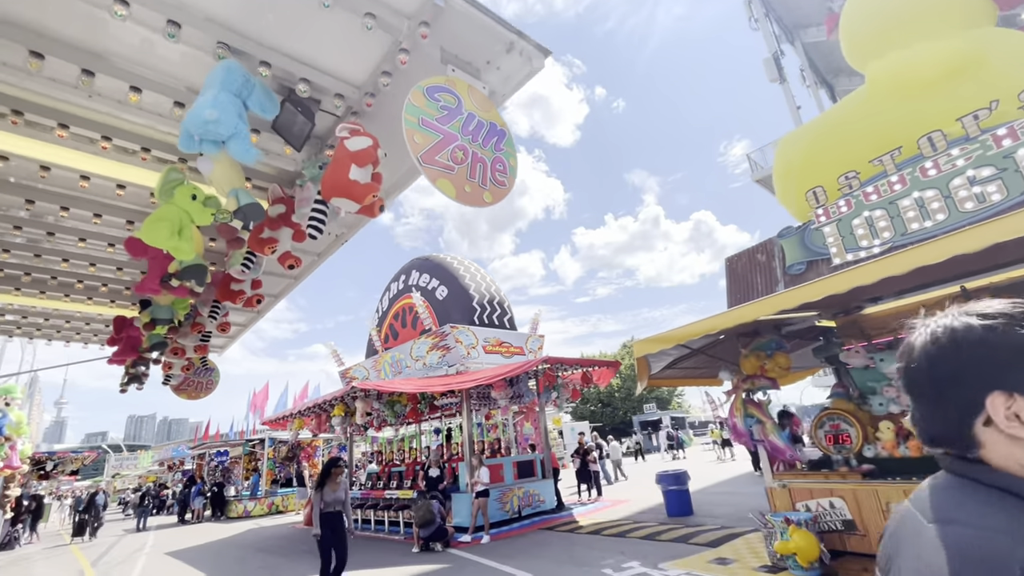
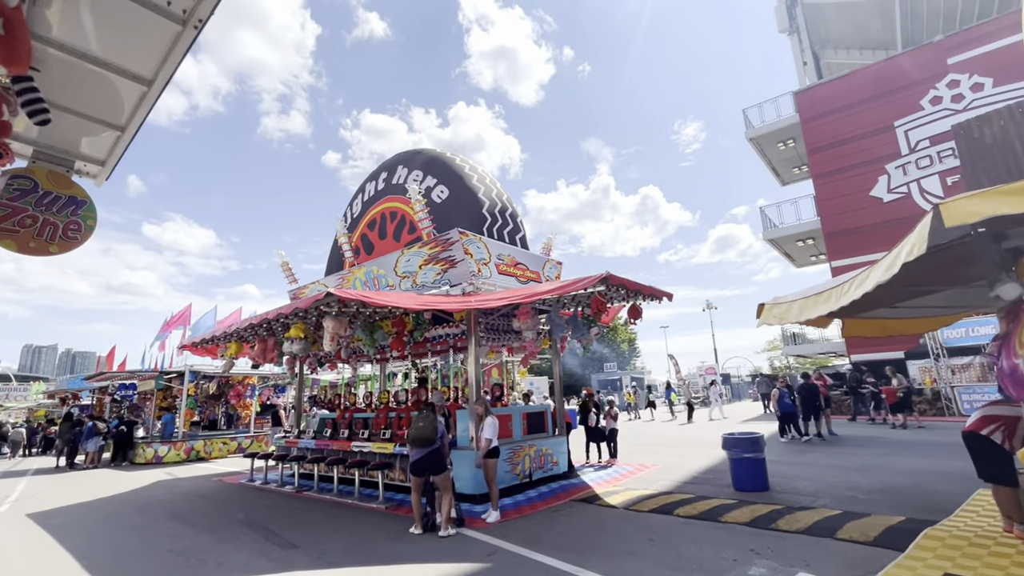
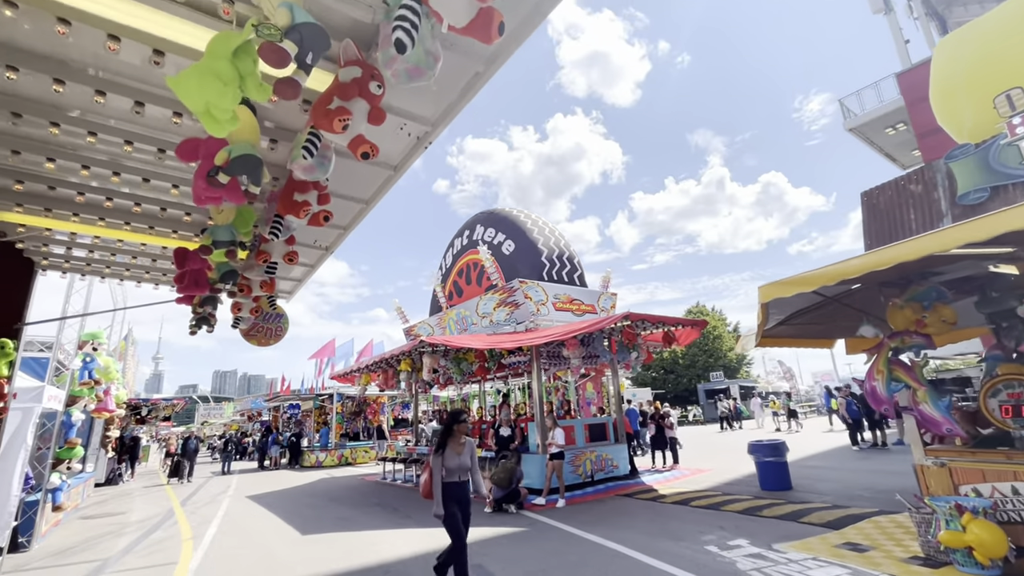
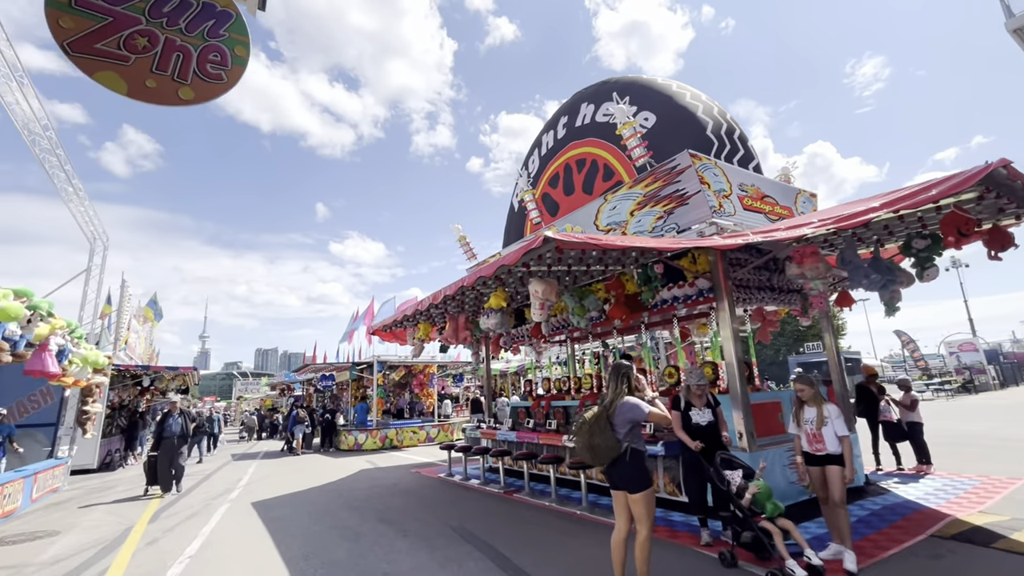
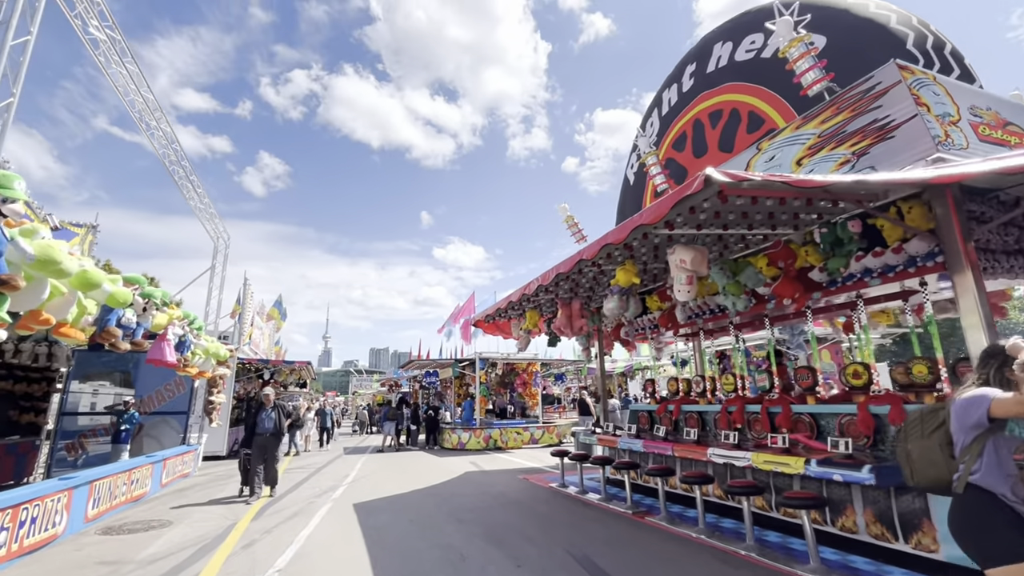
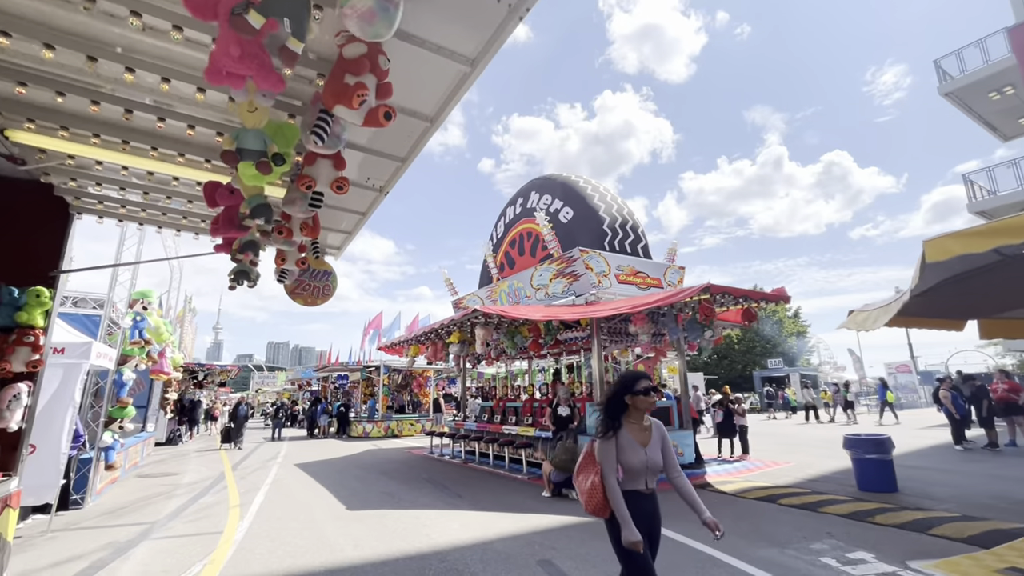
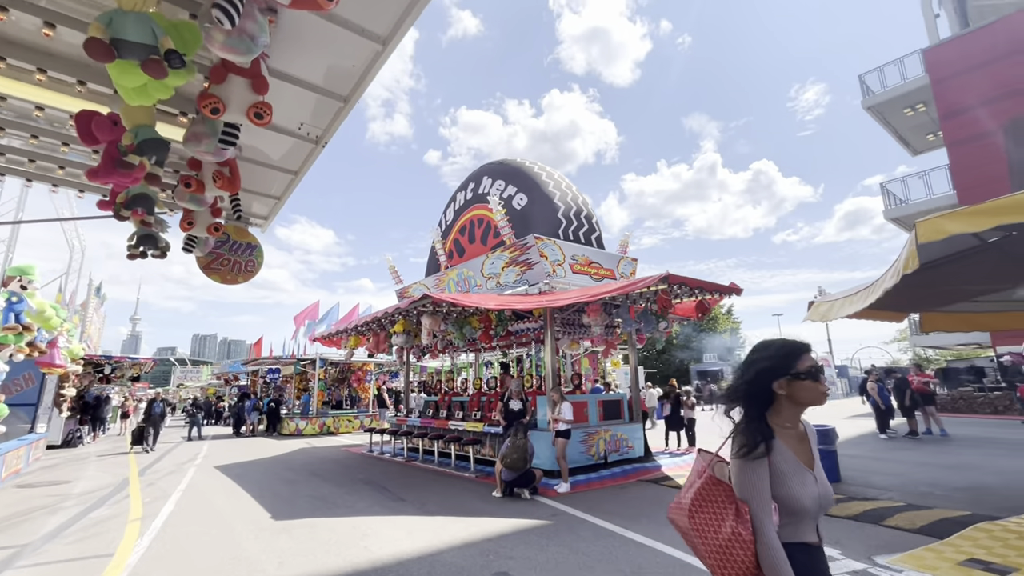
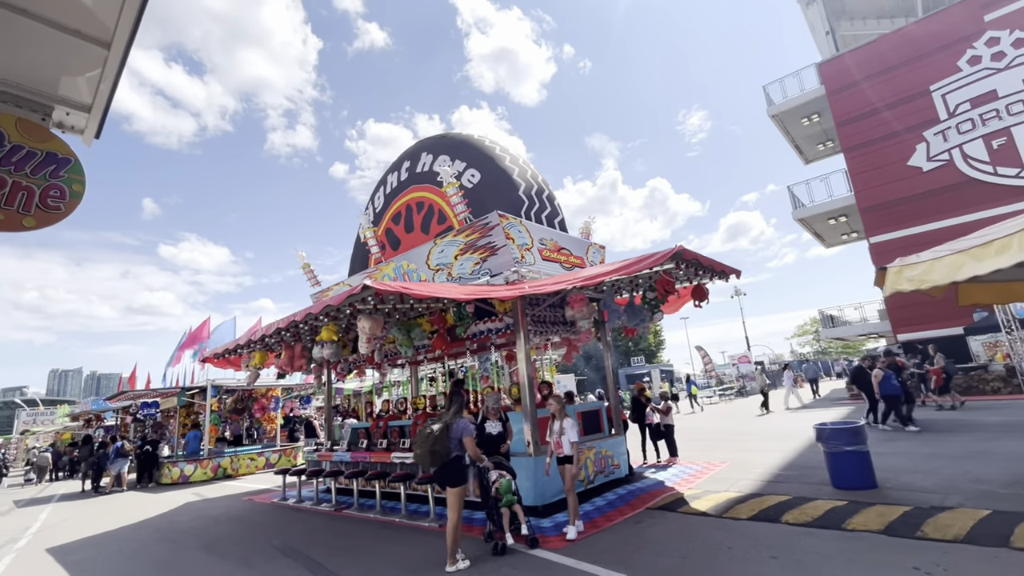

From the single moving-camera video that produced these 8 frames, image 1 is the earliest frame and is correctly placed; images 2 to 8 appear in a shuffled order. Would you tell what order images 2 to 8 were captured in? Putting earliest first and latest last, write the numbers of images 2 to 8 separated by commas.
3, 6, 7, 2, 8, 4, 5
